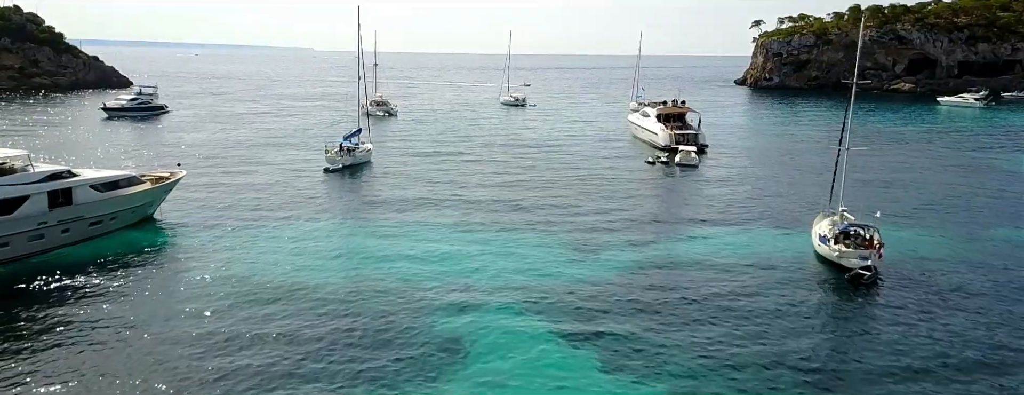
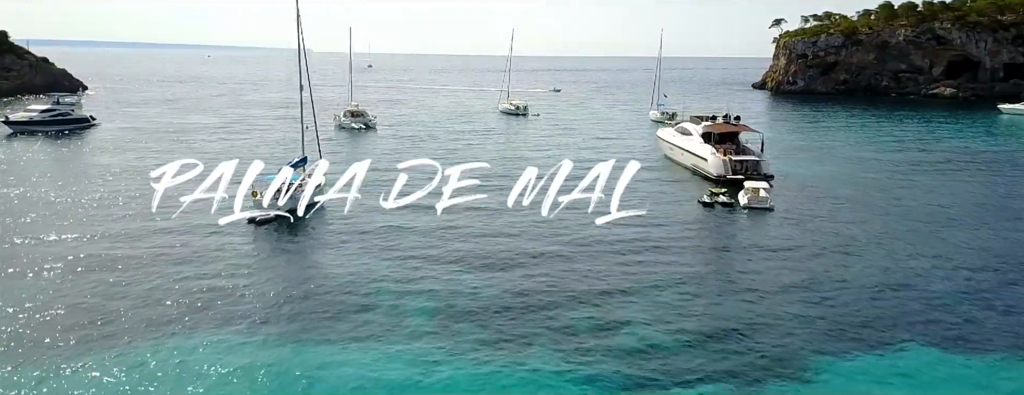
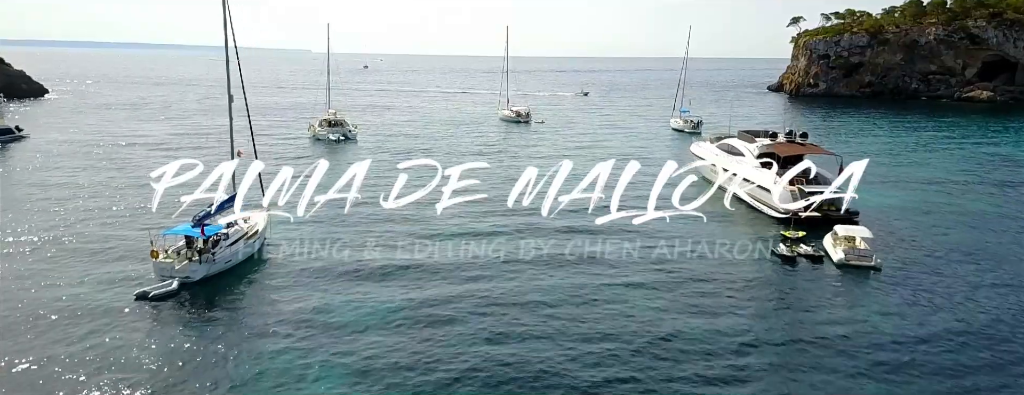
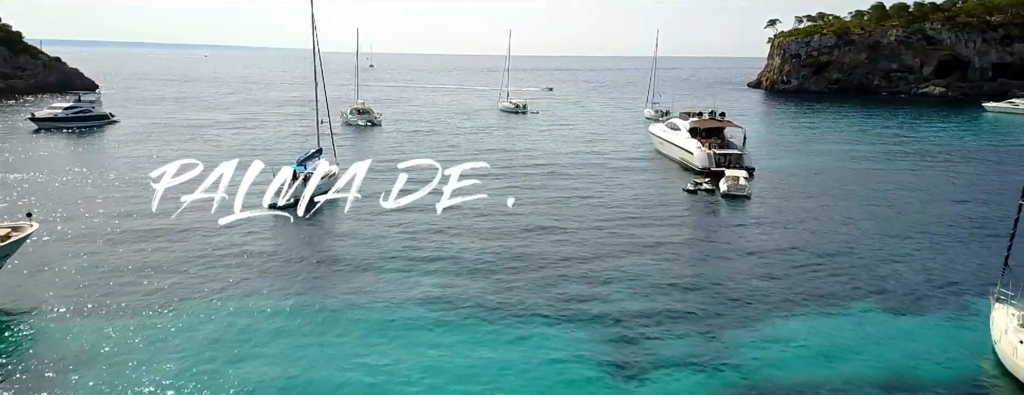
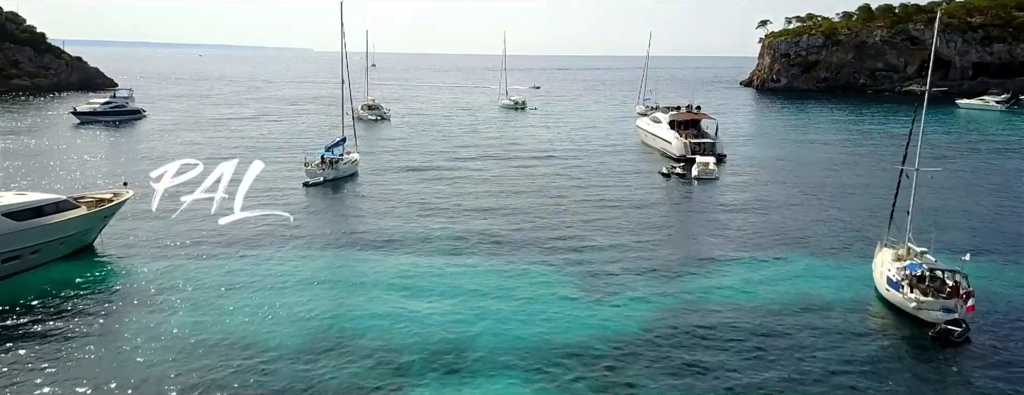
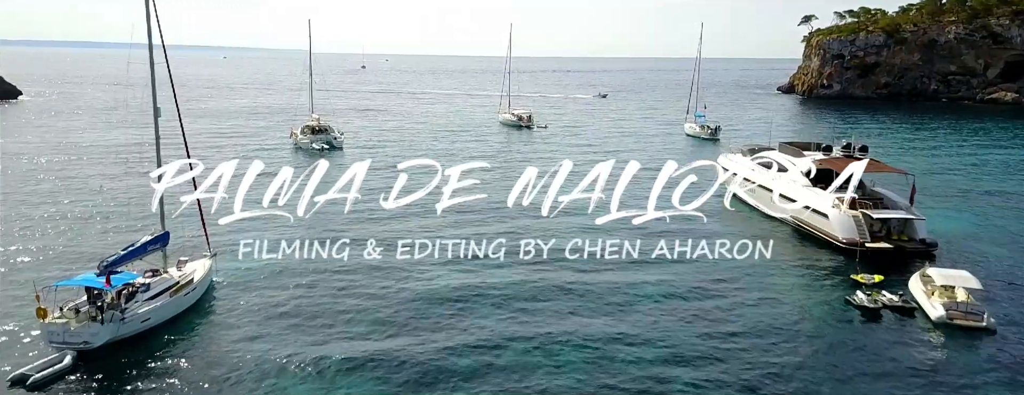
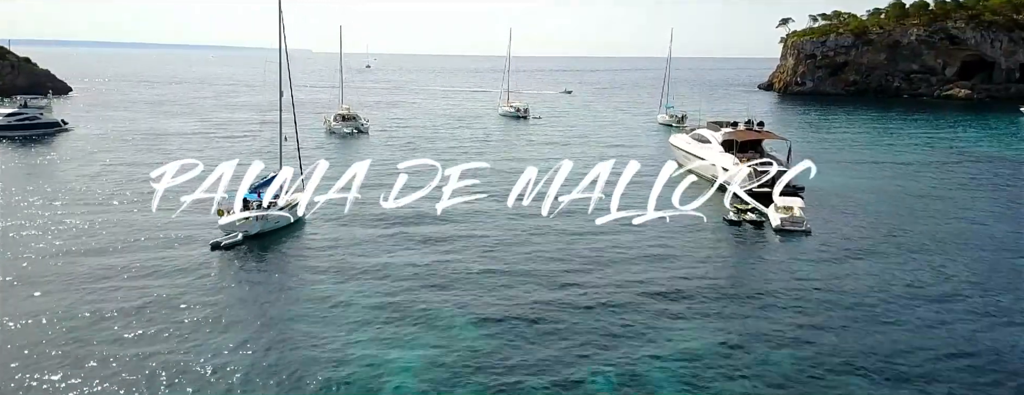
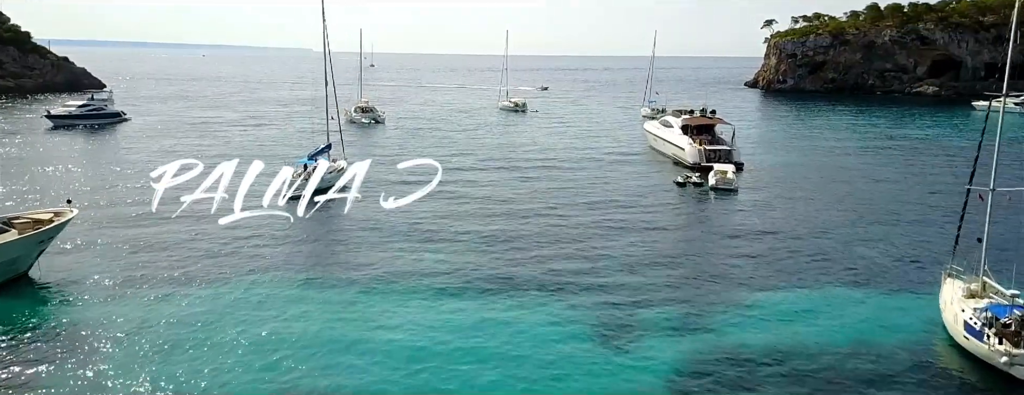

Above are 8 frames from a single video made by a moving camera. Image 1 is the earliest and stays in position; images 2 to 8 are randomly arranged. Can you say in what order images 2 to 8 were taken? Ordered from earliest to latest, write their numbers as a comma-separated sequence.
5, 8, 4, 2, 7, 3, 6
